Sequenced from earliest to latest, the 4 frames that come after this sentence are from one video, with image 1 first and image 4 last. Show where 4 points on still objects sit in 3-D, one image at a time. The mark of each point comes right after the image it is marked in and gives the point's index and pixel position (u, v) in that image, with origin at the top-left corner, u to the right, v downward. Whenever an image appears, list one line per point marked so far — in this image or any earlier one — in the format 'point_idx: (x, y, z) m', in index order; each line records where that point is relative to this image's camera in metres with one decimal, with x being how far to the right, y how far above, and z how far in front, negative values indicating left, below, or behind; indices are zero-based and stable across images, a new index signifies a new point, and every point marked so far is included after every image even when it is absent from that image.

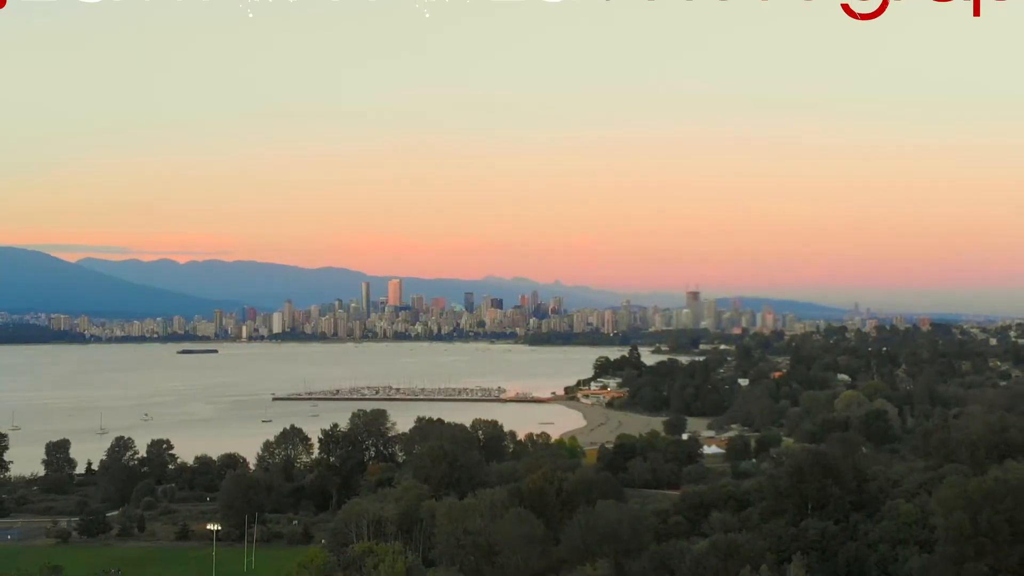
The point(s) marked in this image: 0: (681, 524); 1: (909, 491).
0: (+2.5, -3.5, +14.6) m
1: (+5.9, -3.0, +14.7) m
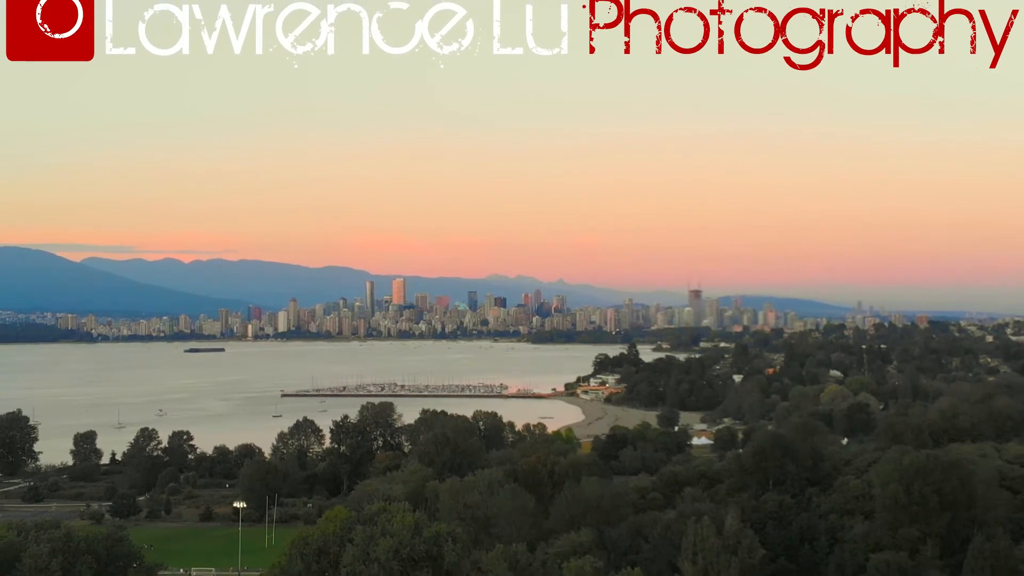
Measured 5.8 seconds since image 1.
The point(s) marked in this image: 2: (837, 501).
0: (+2.5, -3.5, +16.4) m
1: (+5.9, -3.0, +16.5) m
2: (+4.9, -3.2, +14.8) m
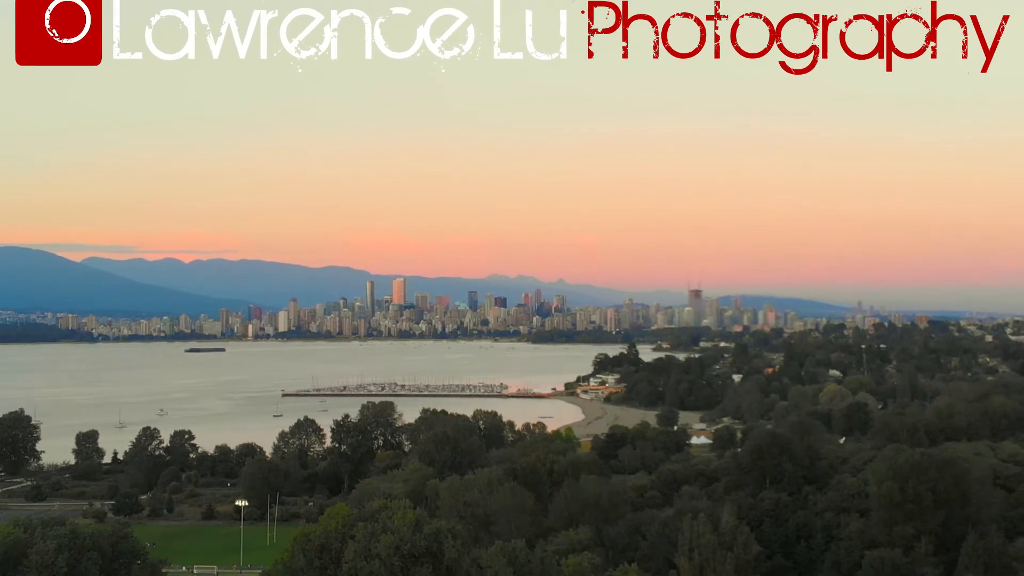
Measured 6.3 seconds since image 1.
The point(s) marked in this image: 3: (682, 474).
0: (+2.4, -3.5, +16.5) m
1: (+5.9, -3.0, +16.7) m
2: (+4.9, -3.2, +14.9) m
3: (+3.1, -3.4, +17.6) m
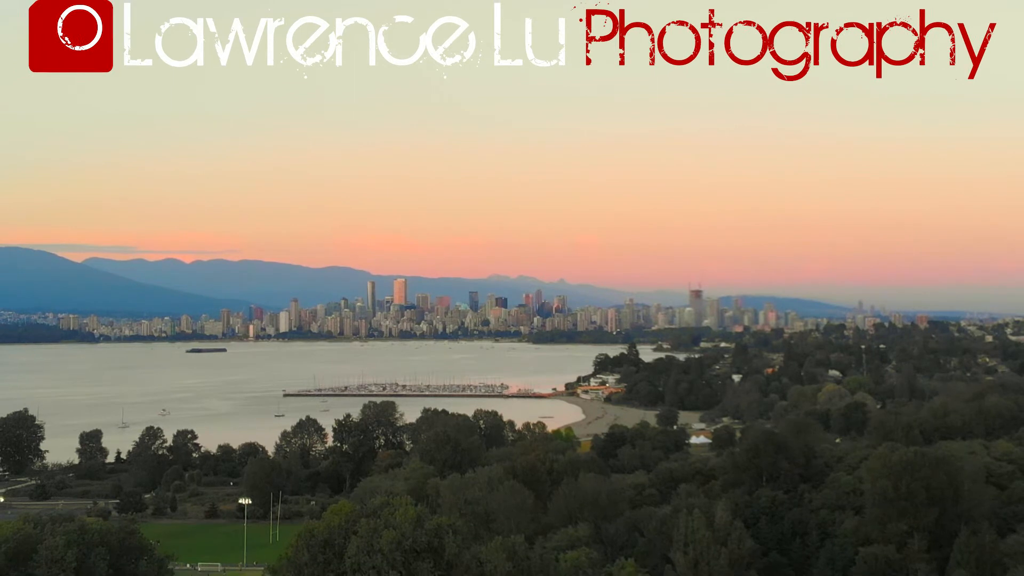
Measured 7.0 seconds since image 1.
0: (+2.4, -3.6, +16.8) m
1: (+5.9, -3.1, +16.9) m
2: (+4.9, -3.2, +15.2) m
3: (+3.1, -3.4, +17.9) m
